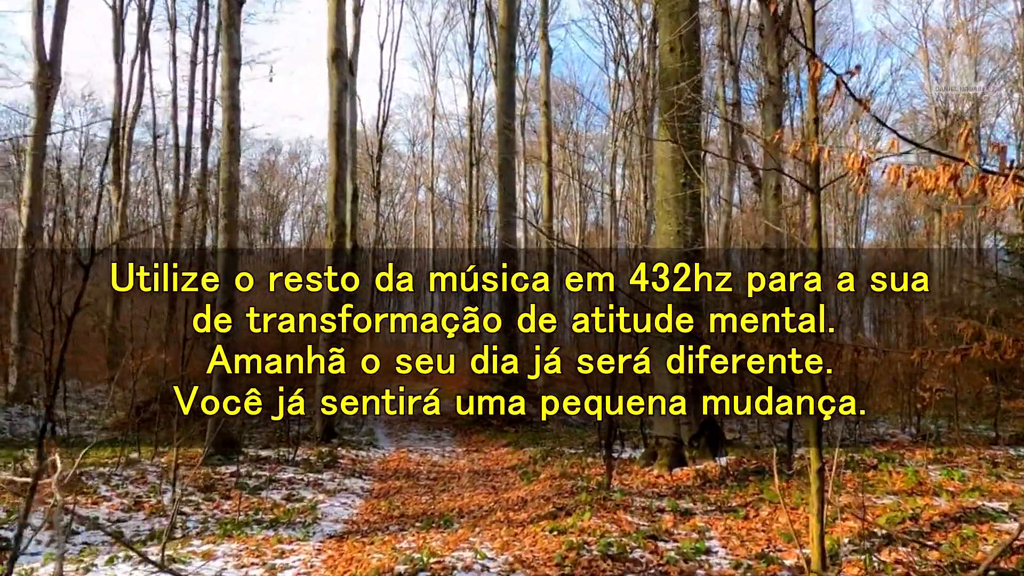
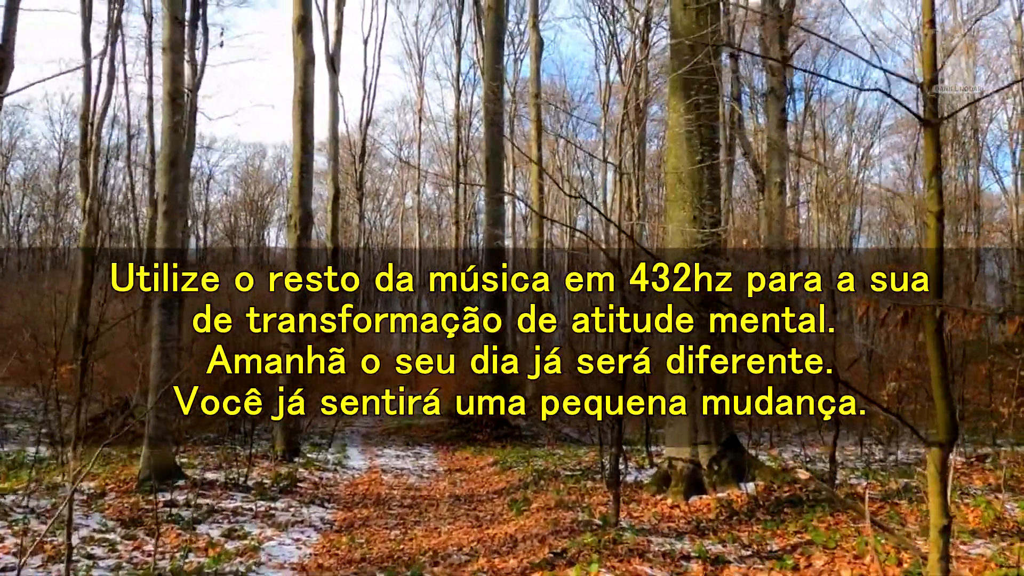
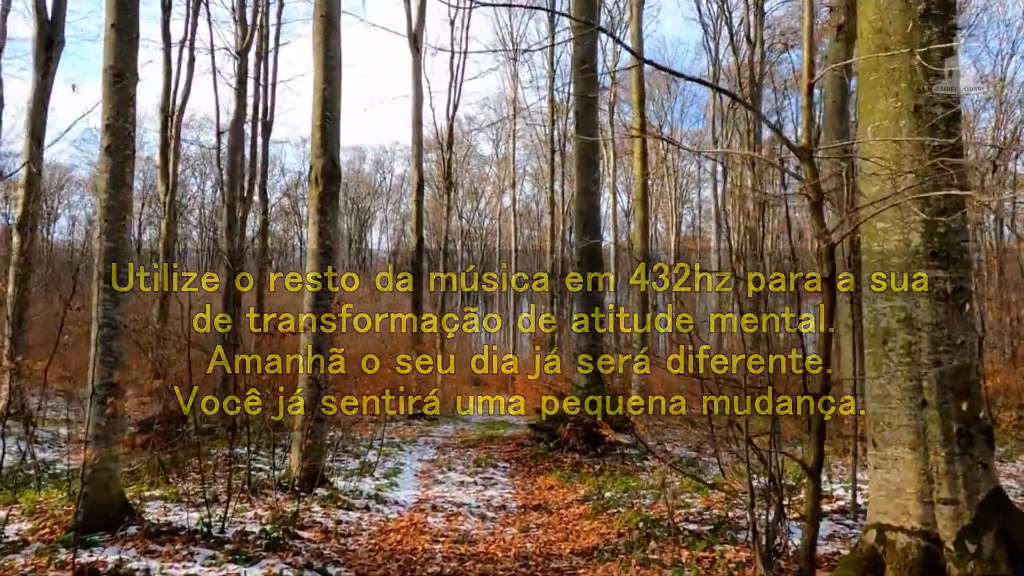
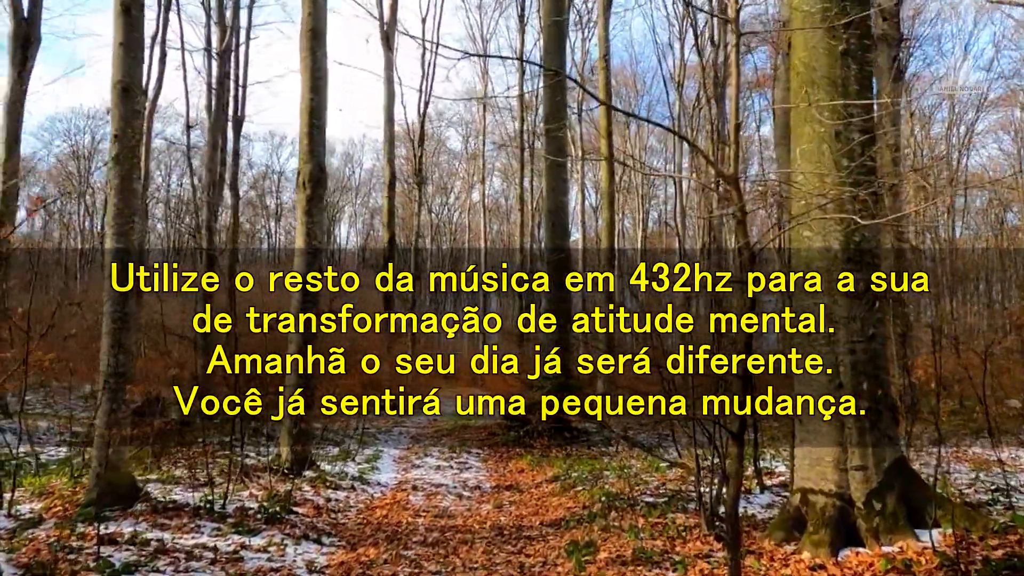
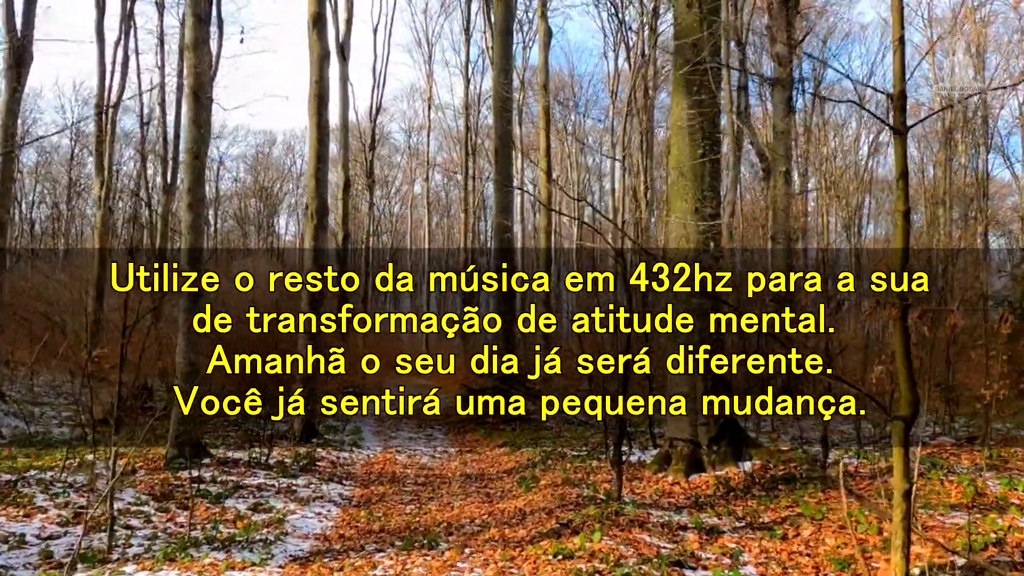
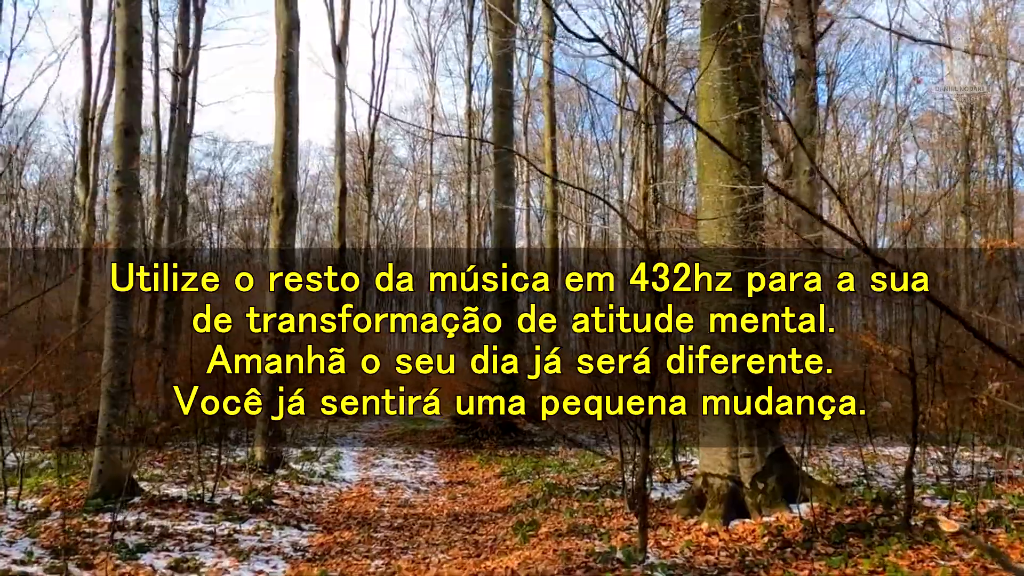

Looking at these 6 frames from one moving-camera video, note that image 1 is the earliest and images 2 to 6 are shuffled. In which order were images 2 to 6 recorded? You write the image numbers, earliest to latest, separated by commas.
5, 2, 6, 4, 3
